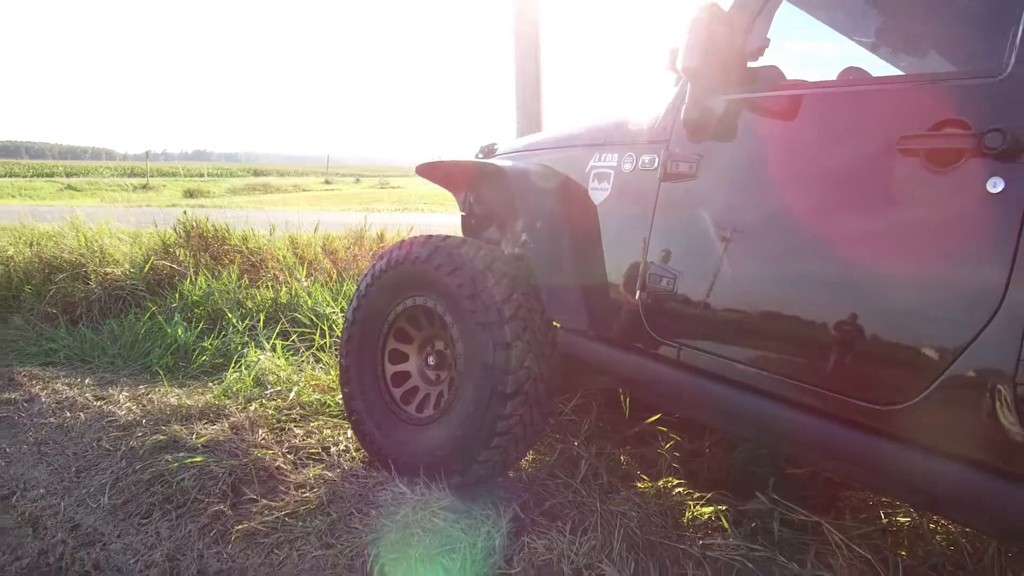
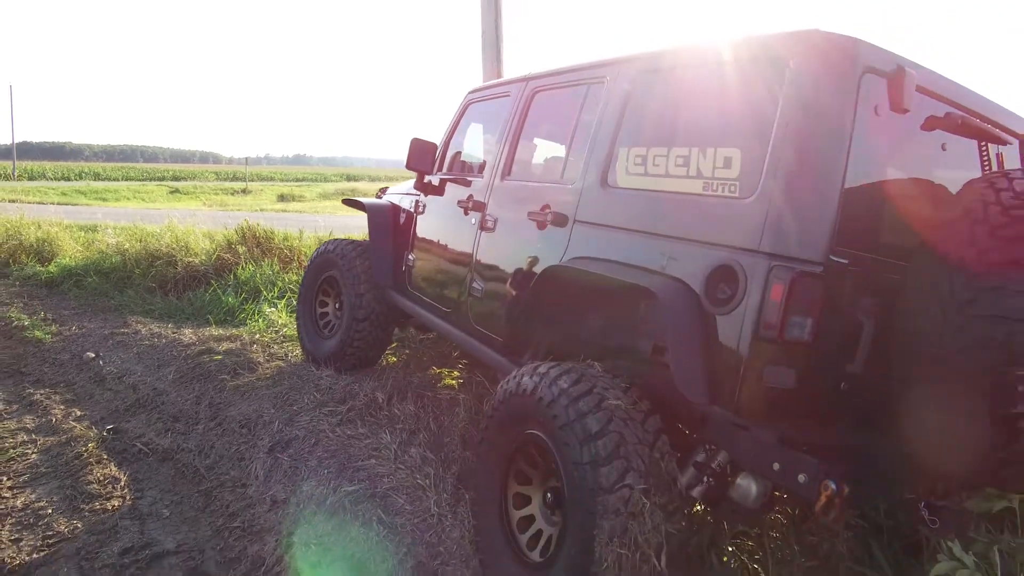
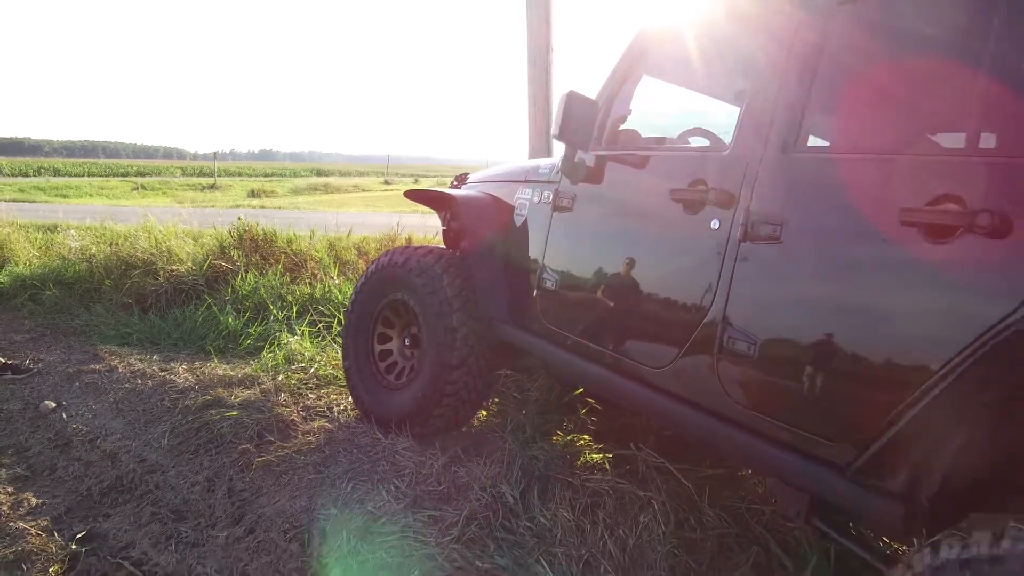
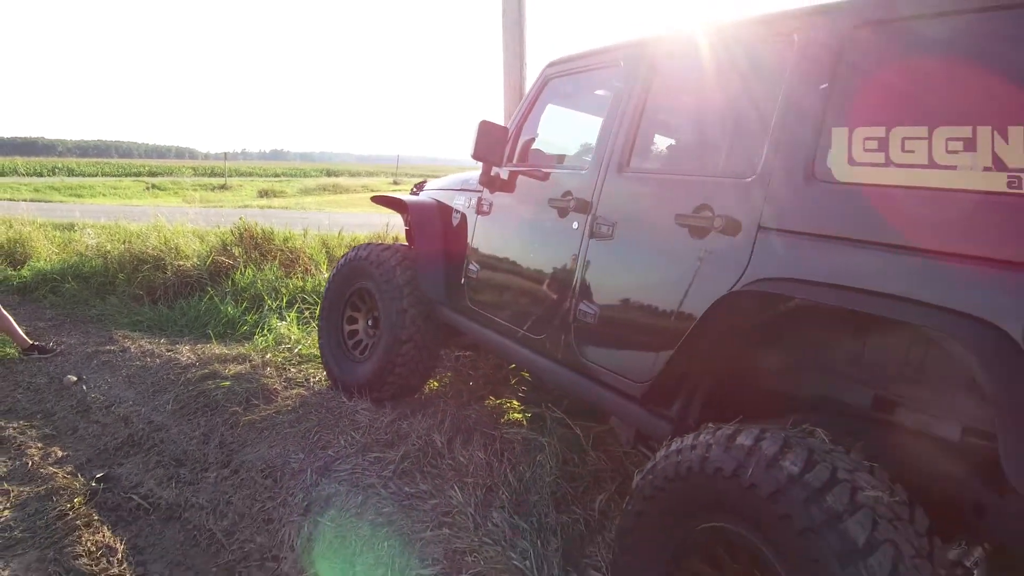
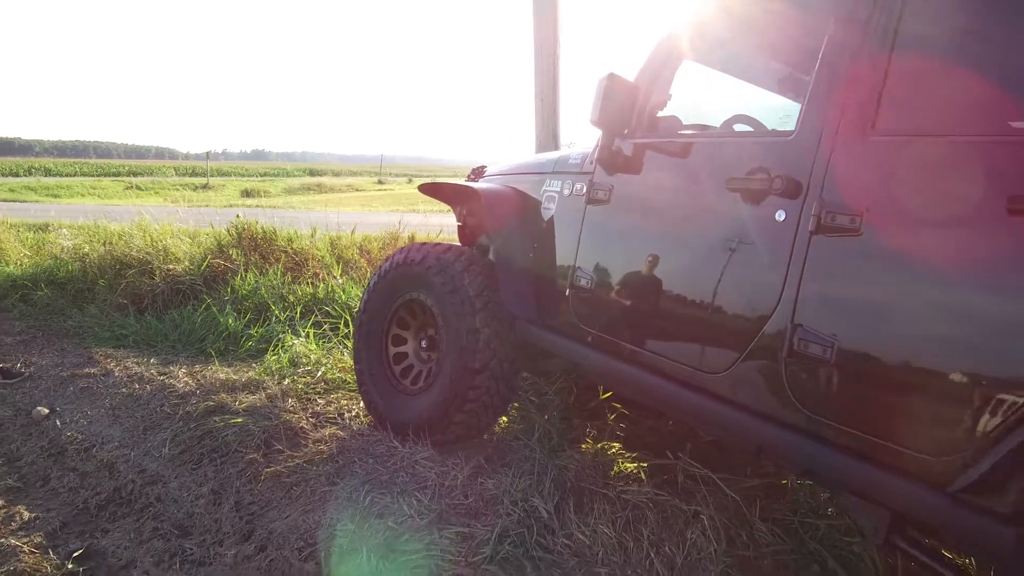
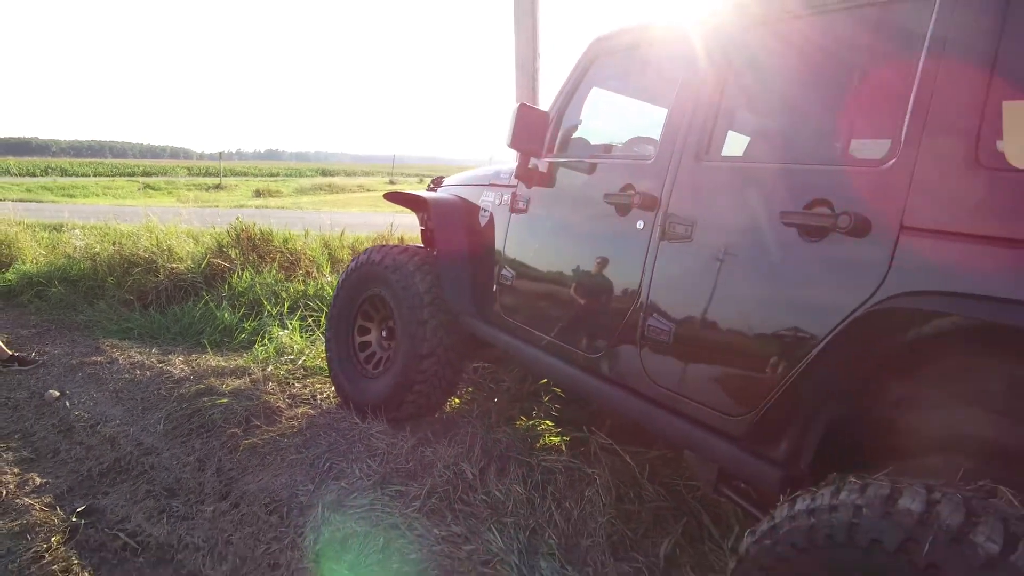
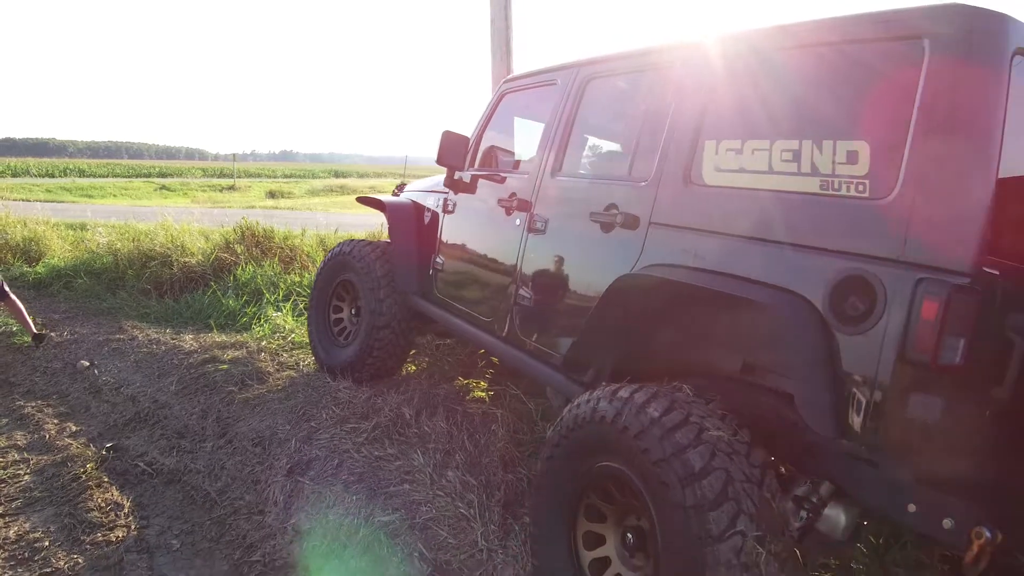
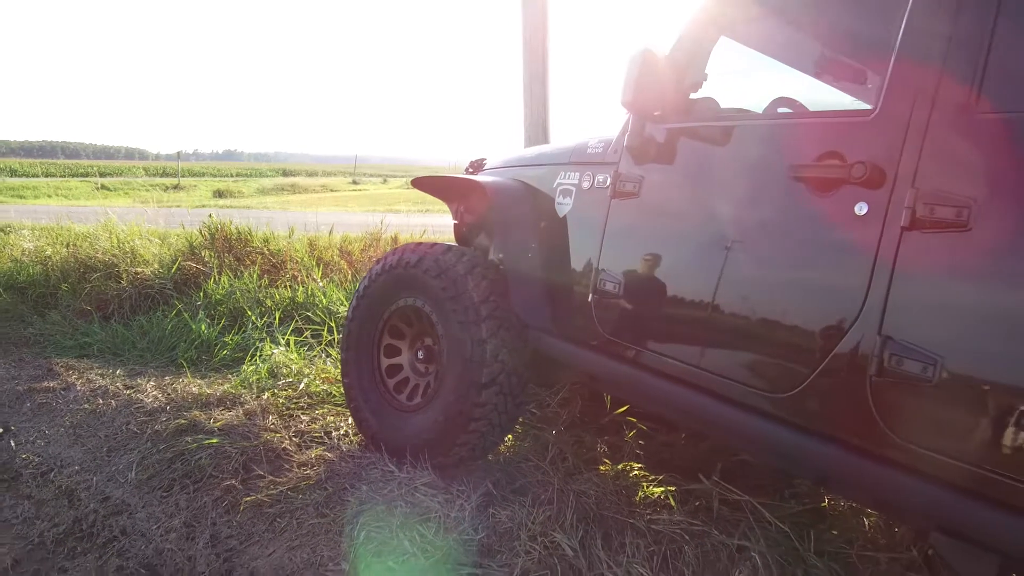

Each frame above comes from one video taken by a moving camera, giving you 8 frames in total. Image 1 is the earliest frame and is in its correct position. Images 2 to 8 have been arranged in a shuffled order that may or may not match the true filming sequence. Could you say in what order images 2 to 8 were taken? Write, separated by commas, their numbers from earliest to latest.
8, 5, 3, 6, 4, 7, 2
